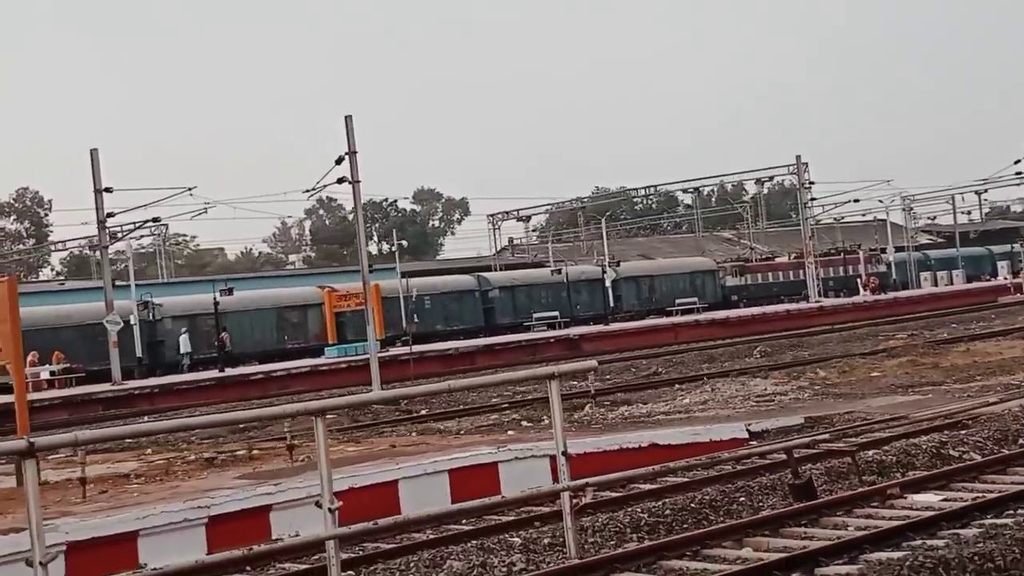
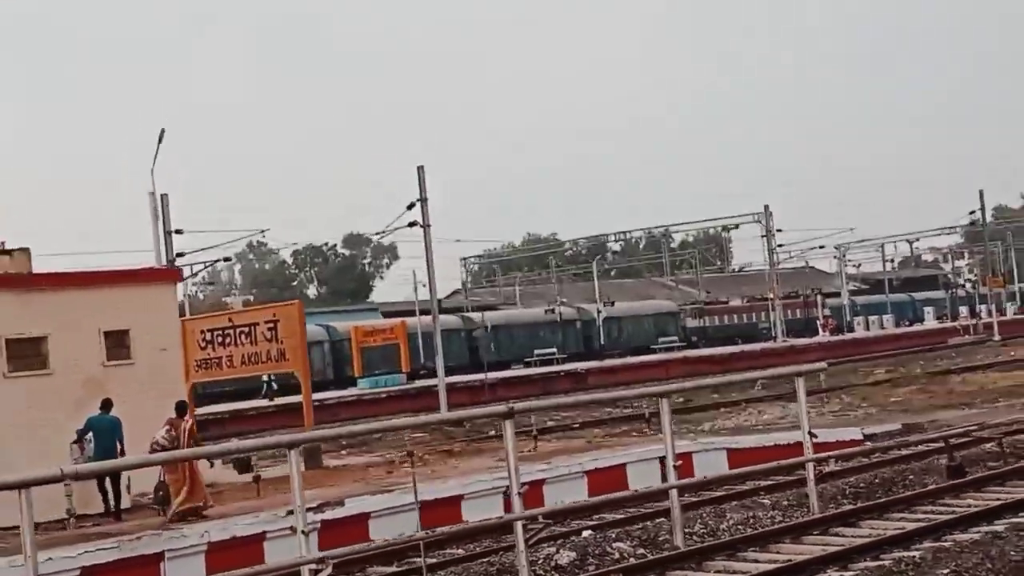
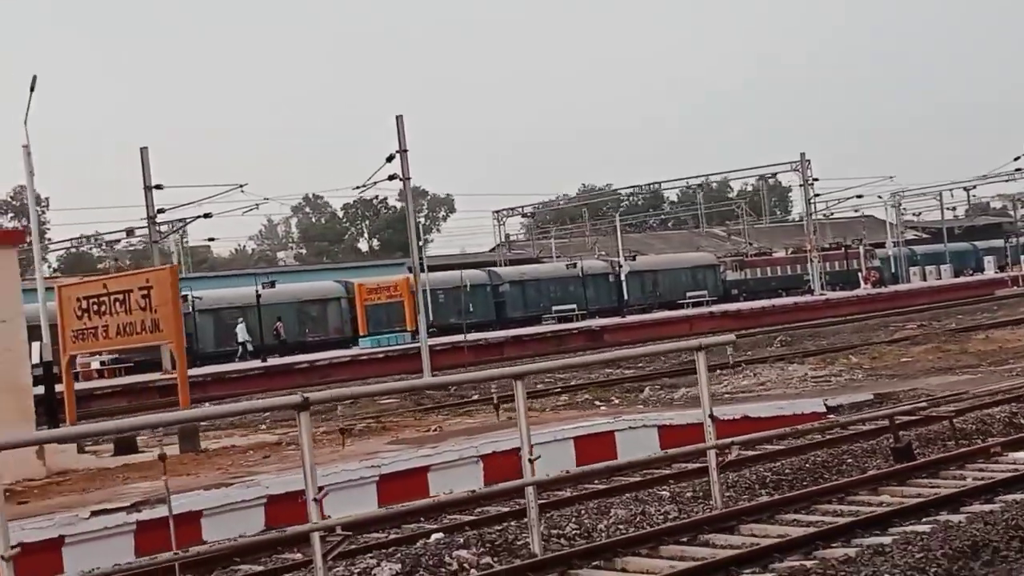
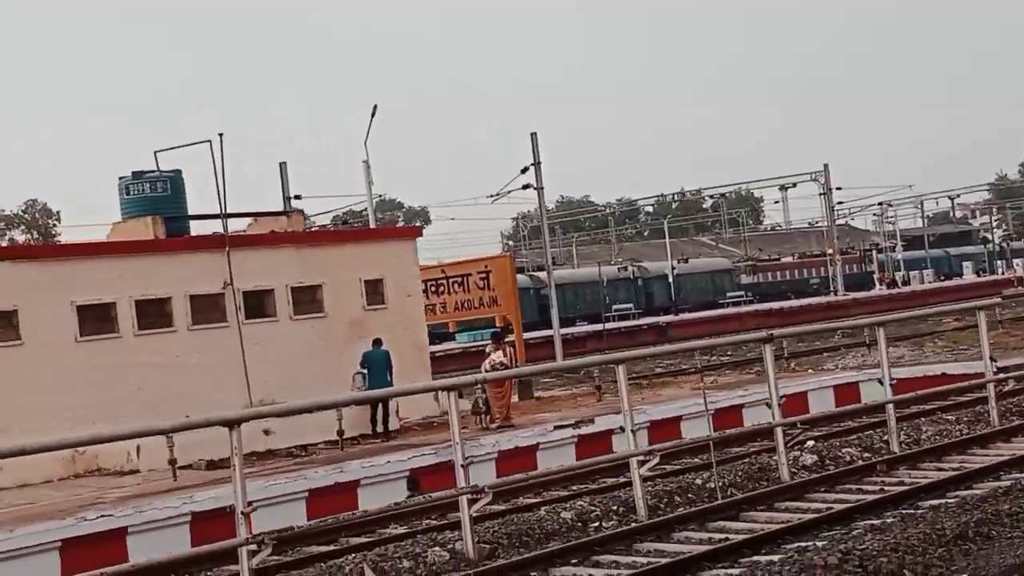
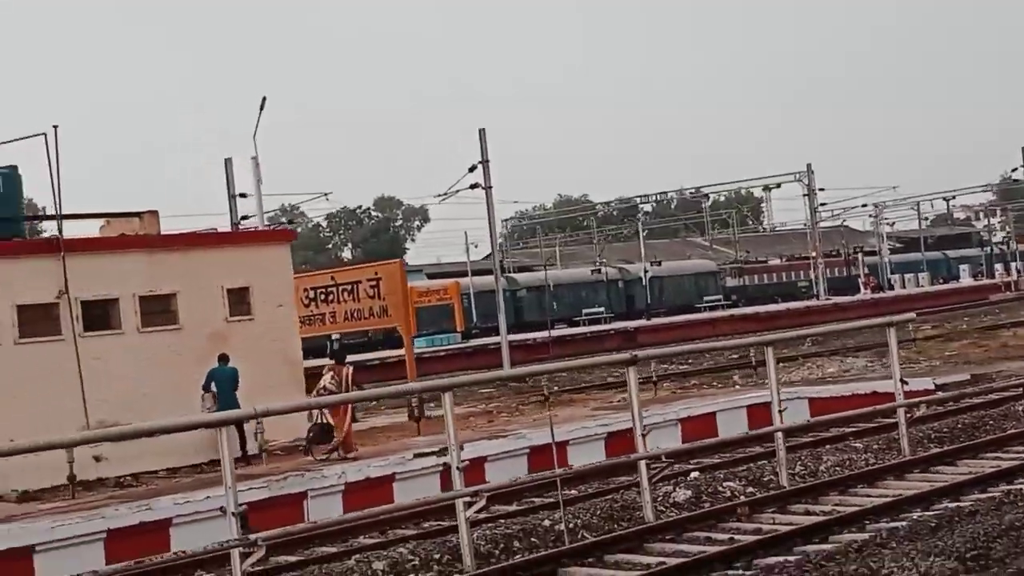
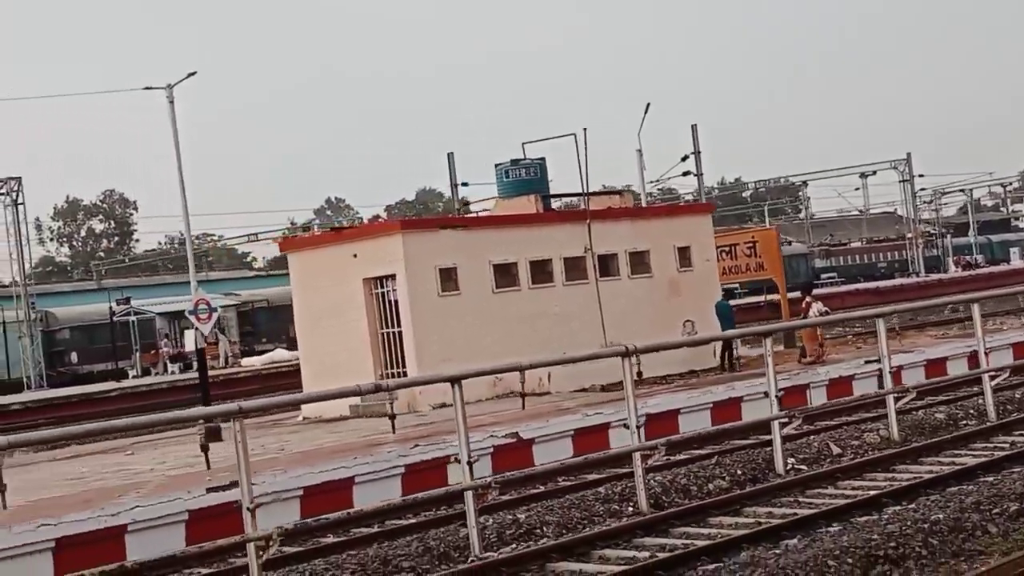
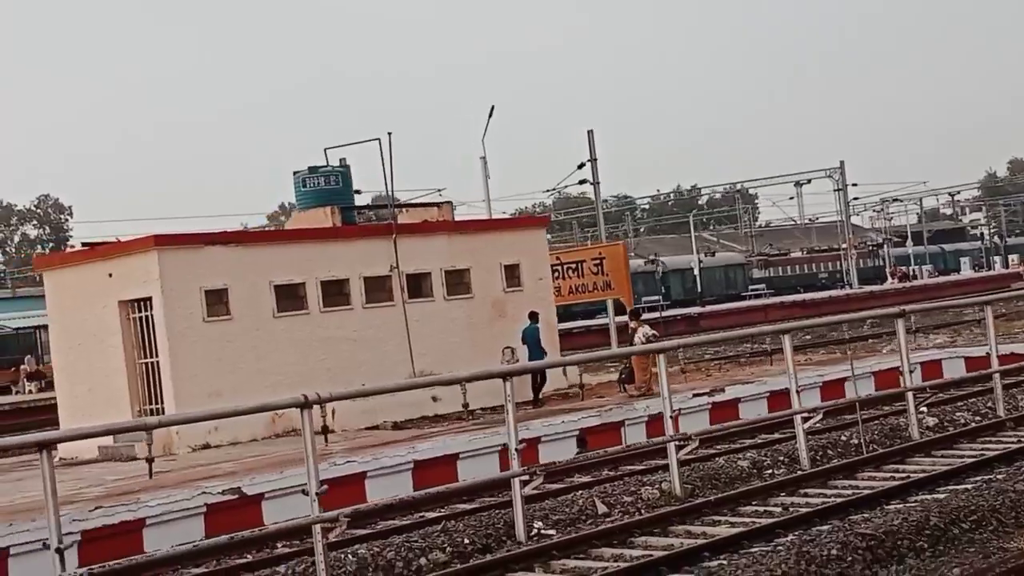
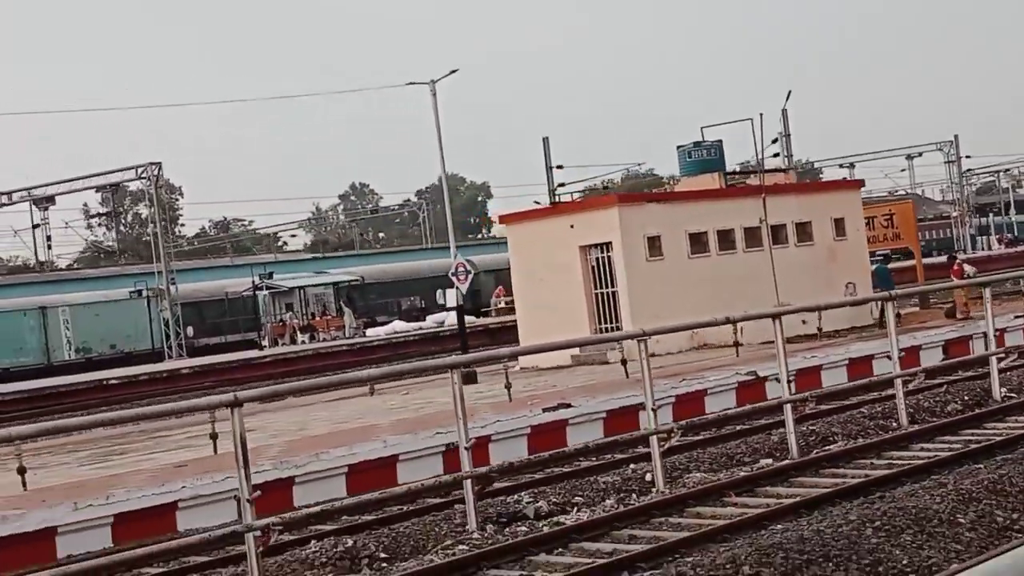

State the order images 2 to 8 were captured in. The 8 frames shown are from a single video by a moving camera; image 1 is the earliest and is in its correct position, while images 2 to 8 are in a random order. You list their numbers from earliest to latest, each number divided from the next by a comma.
3, 2, 5, 4, 7, 6, 8
